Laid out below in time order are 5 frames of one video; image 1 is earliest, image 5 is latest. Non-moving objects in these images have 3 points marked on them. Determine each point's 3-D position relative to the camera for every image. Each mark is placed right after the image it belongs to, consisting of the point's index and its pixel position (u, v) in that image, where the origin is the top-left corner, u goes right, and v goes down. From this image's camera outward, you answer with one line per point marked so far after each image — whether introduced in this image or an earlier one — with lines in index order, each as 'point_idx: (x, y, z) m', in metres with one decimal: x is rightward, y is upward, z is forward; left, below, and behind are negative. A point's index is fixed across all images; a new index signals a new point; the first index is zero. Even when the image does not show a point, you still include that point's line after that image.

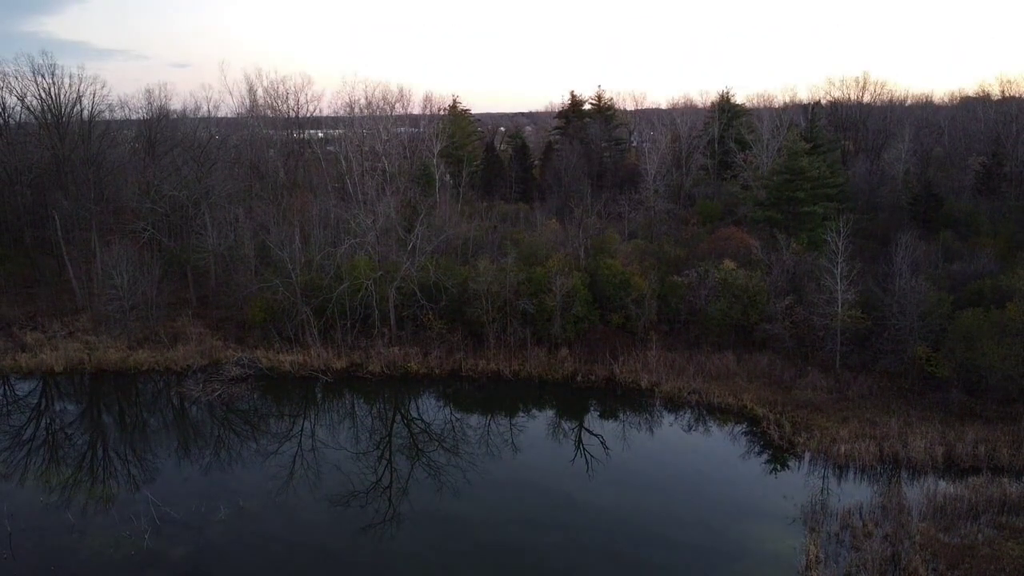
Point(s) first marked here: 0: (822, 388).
0: (+6.7, -2.1, +18.0) m
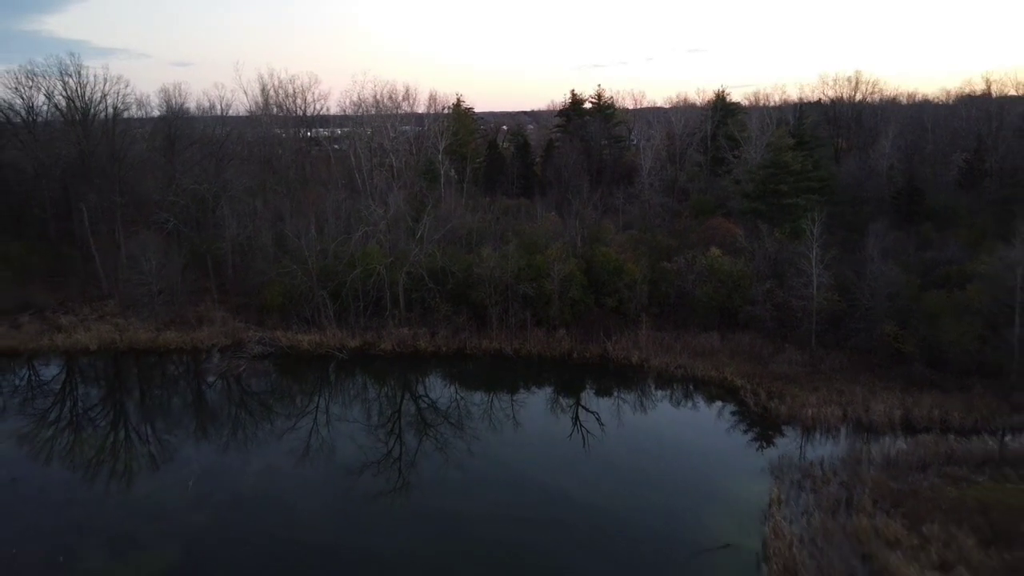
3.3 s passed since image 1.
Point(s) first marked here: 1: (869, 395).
0: (+6.7, -1.7, +19.6) m
1: (+7.3, -2.2, +17.1) m
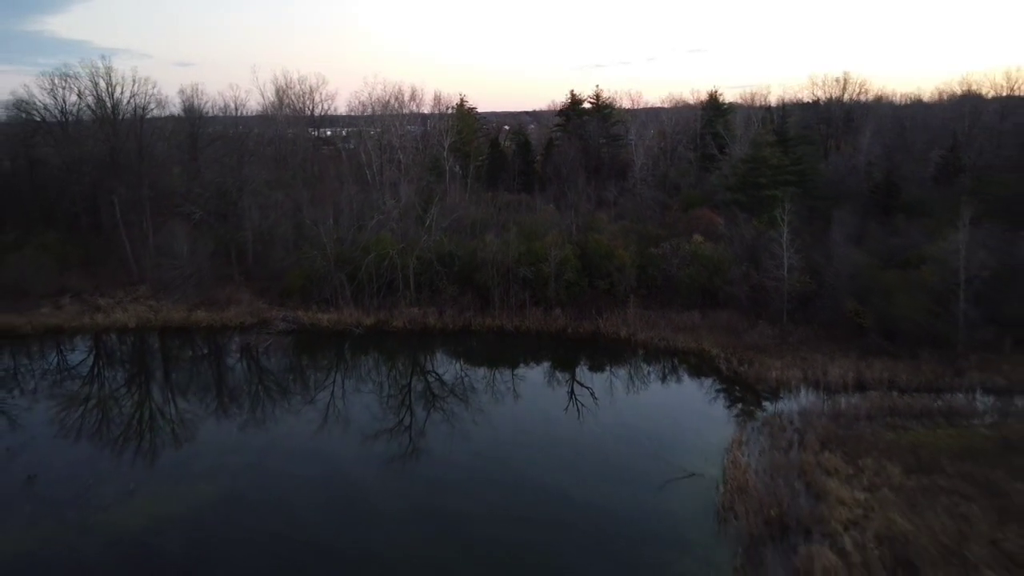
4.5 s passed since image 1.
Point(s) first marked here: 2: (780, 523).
0: (+6.7, -1.2, +21.8) m
1: (+7.4, -1.7, +19.3) m
2: (+3.9, -3.4, +12.0) m
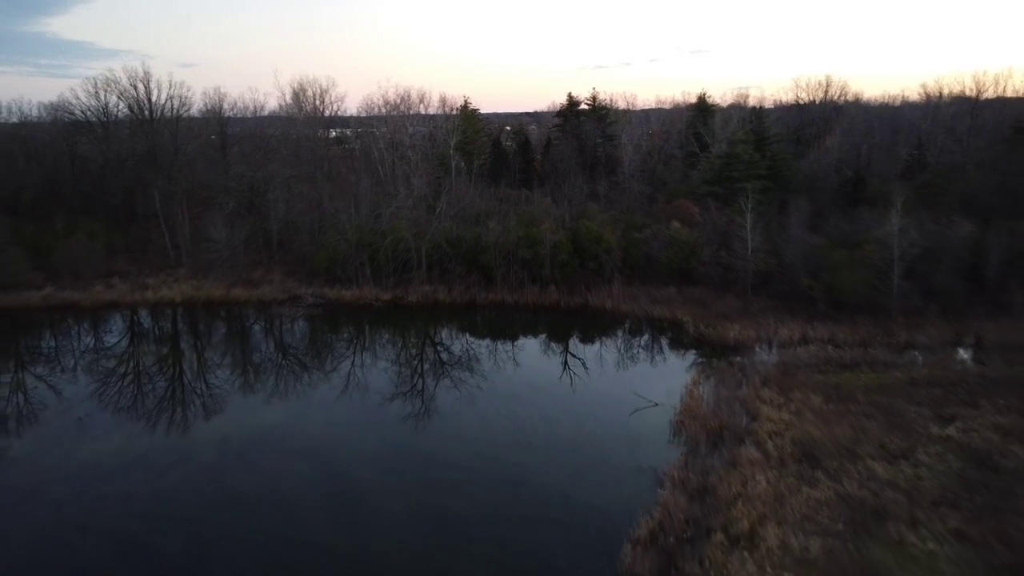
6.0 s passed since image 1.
0: (+6.7, -0.6, +25.2) m
1: (+7.3, -1.0, +22.6) m
2: (+3.8, -2.7, +15.4) m
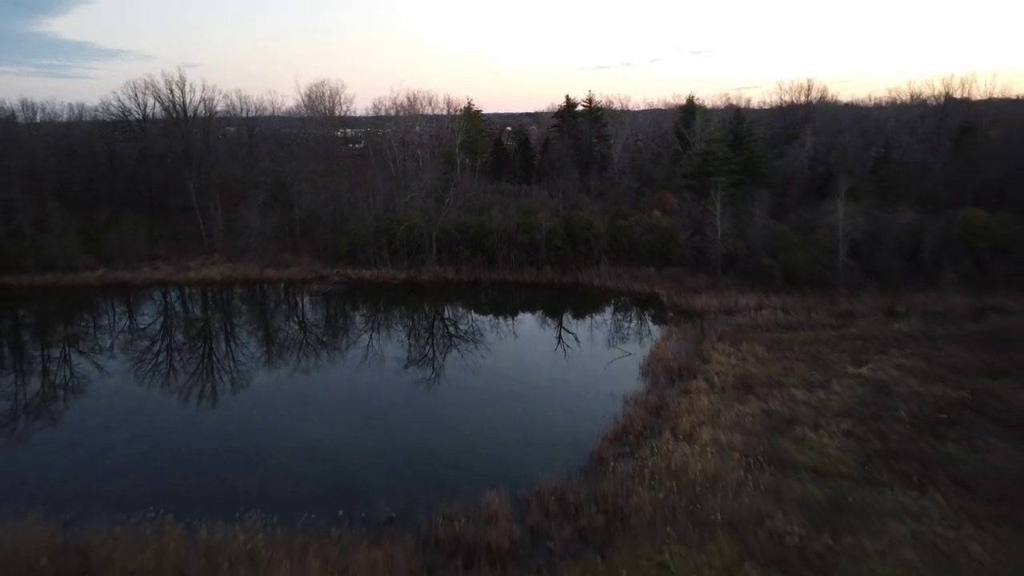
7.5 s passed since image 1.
0: (+6.7, +0.2, +29.0) m
1: (+7.3, -0.3, +26.4) m
2: (+3.8, -1.9, +19.2) m
